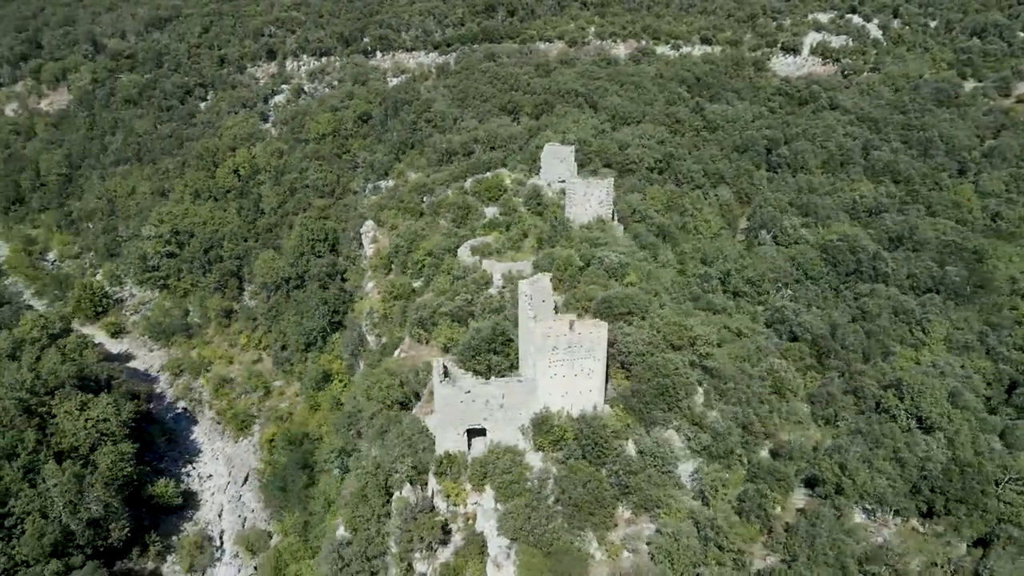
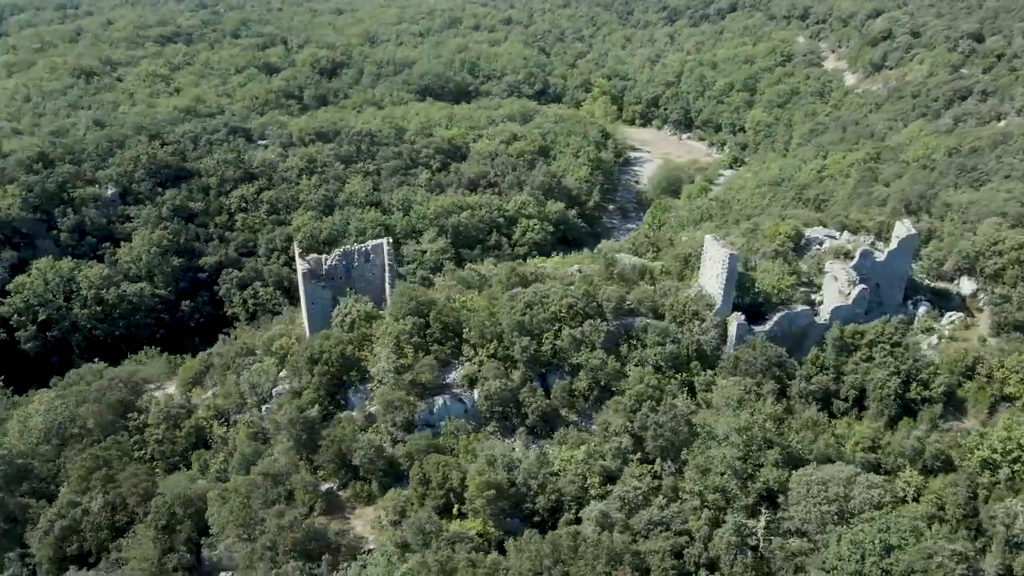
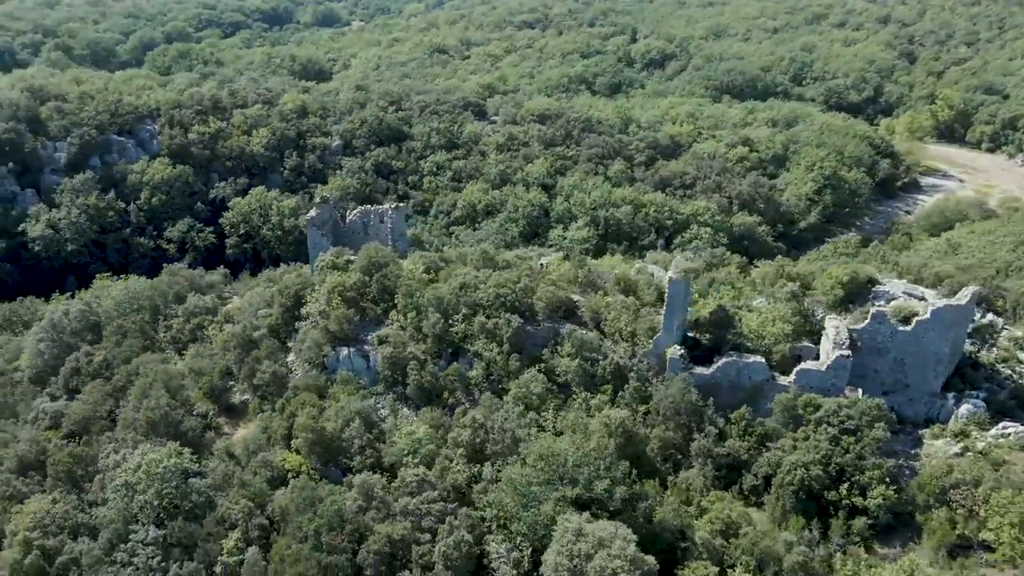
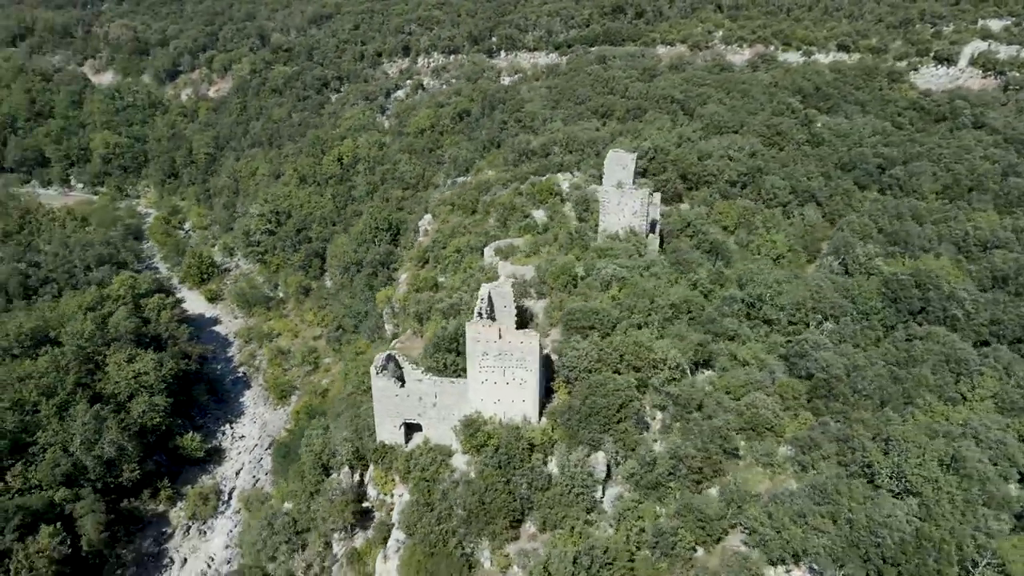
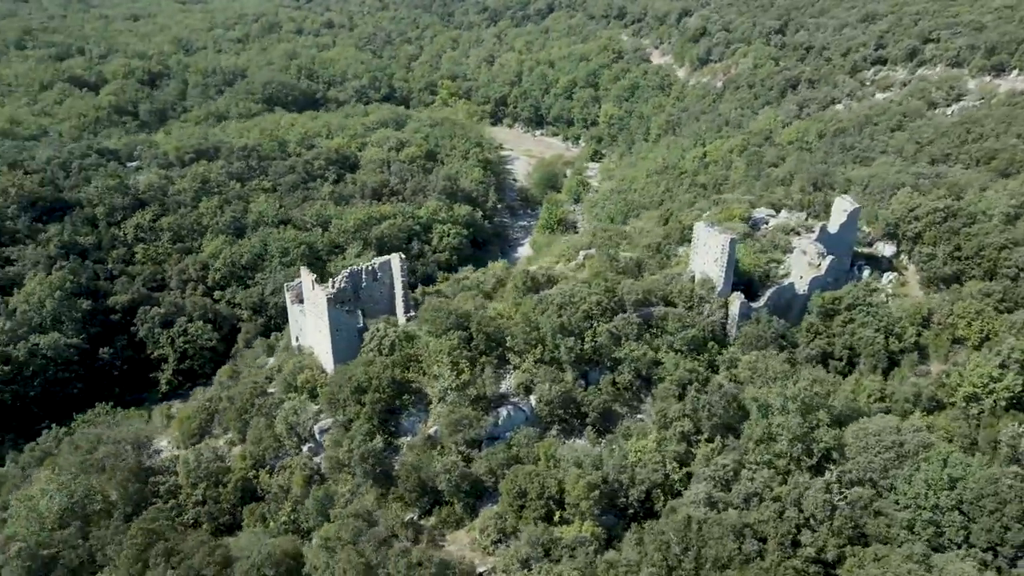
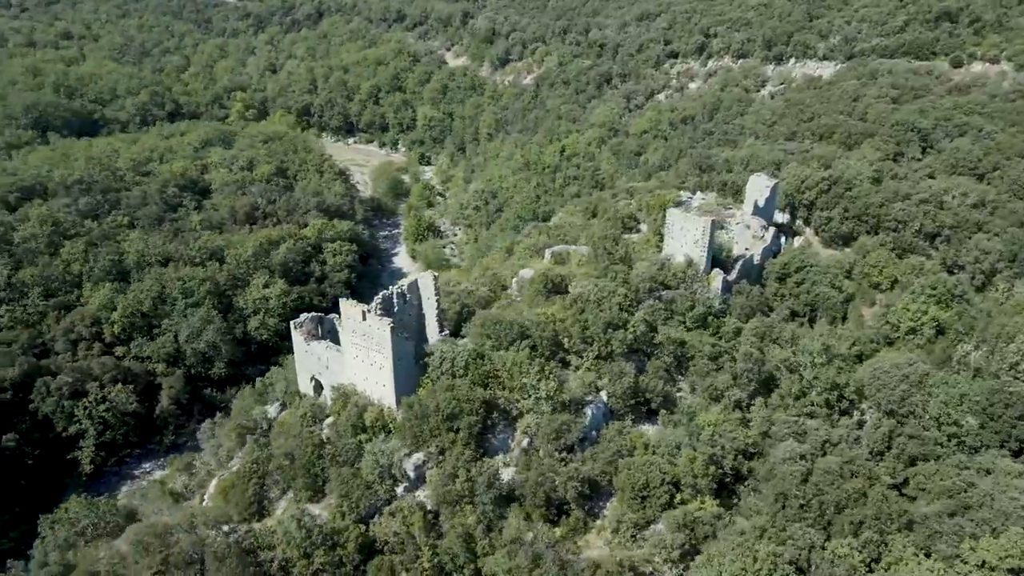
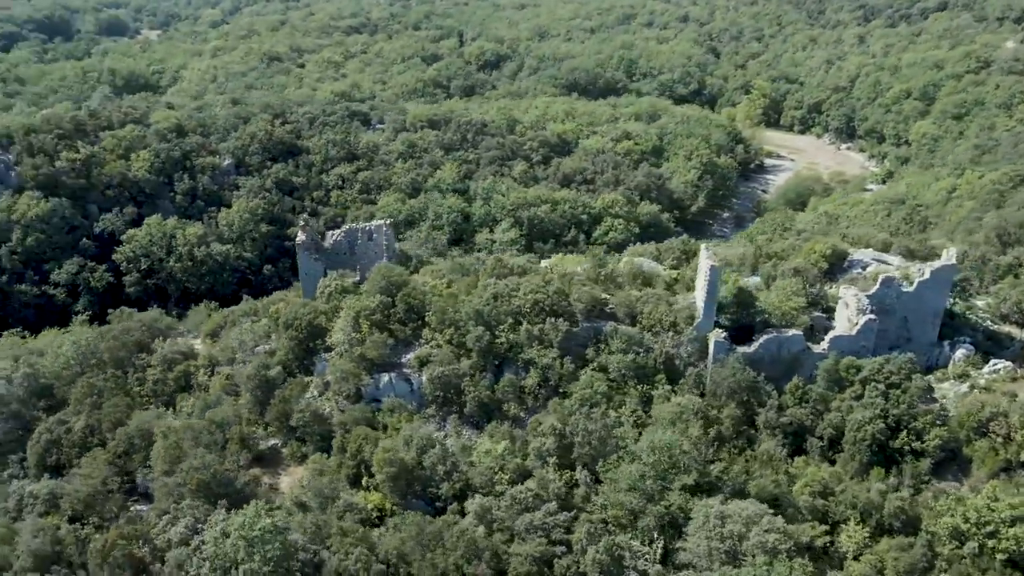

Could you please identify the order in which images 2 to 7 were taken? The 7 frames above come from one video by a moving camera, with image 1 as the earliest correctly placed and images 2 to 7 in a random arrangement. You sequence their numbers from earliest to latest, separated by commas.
4, 6, 5, 2, 7, 3
